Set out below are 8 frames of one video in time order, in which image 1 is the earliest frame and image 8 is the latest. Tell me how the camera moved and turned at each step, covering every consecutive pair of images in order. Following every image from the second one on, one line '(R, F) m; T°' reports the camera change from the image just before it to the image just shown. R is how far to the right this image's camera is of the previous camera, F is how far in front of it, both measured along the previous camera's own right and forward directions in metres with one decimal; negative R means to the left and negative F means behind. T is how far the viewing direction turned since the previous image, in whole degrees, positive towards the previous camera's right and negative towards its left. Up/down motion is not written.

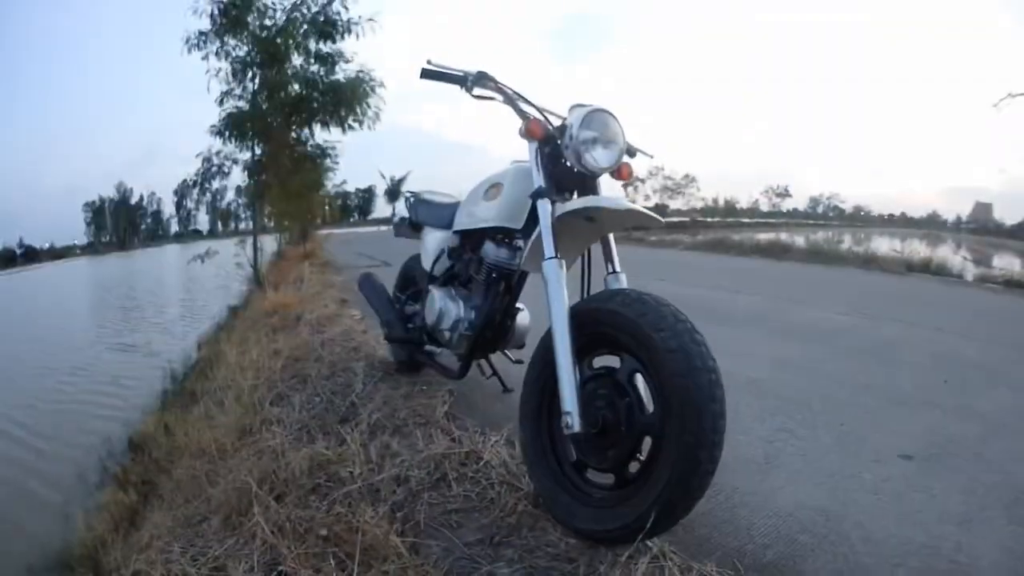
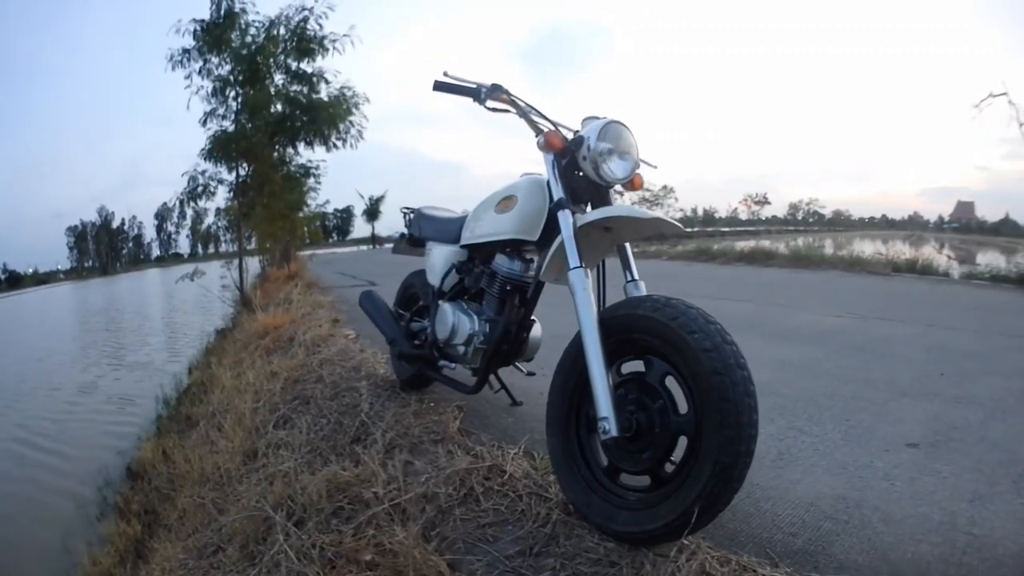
(-0.3, -0.1) m; +5°
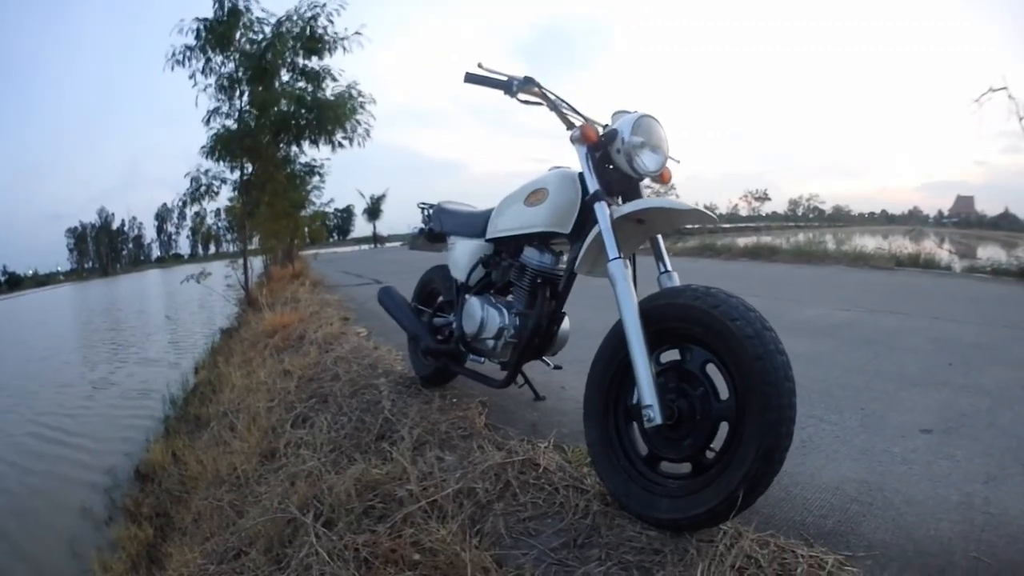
(-0.3, -0.1) m; +4°
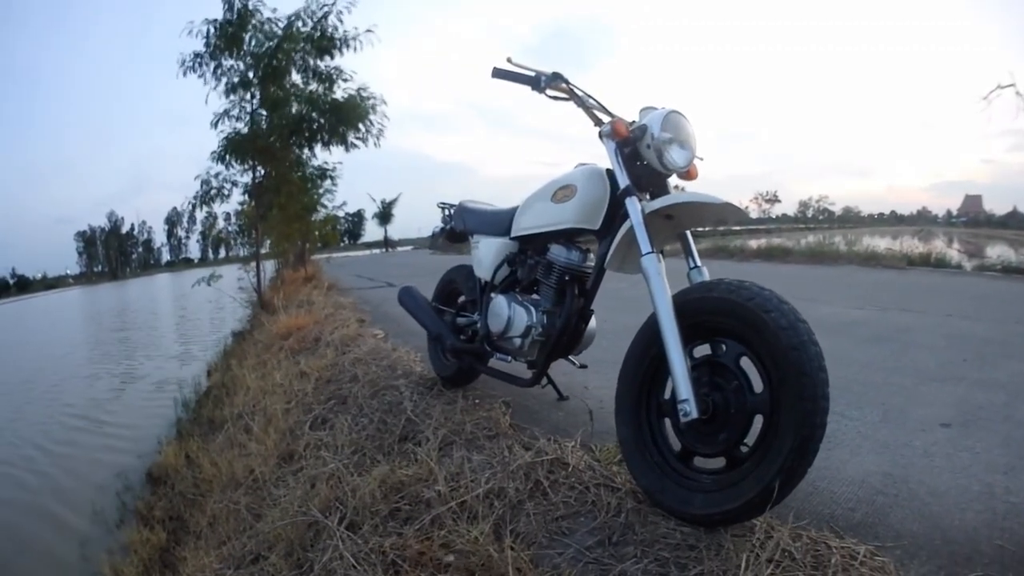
(-0.2, 0.0) m; +2°
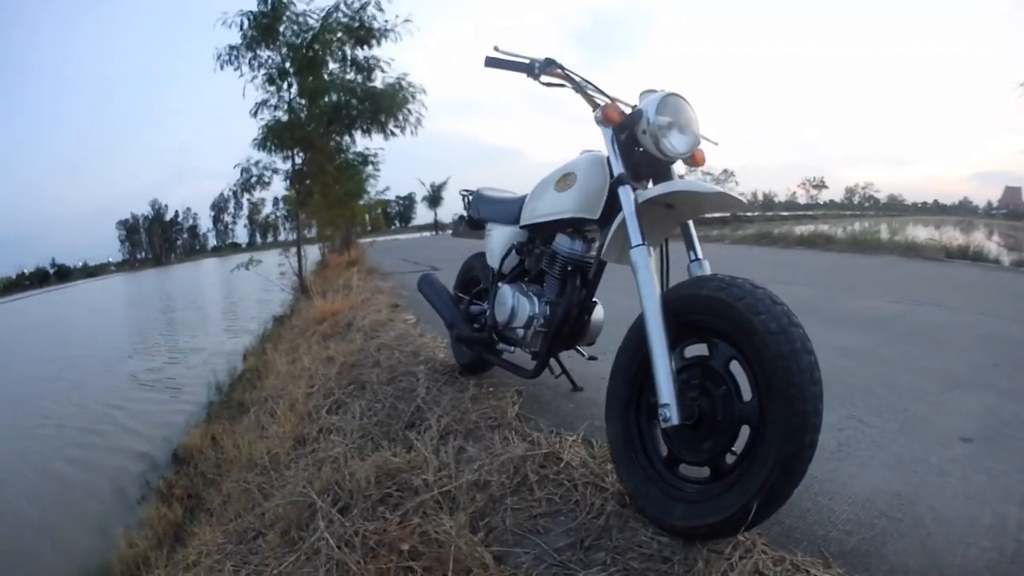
(+0.5, +0.1) m; -9°
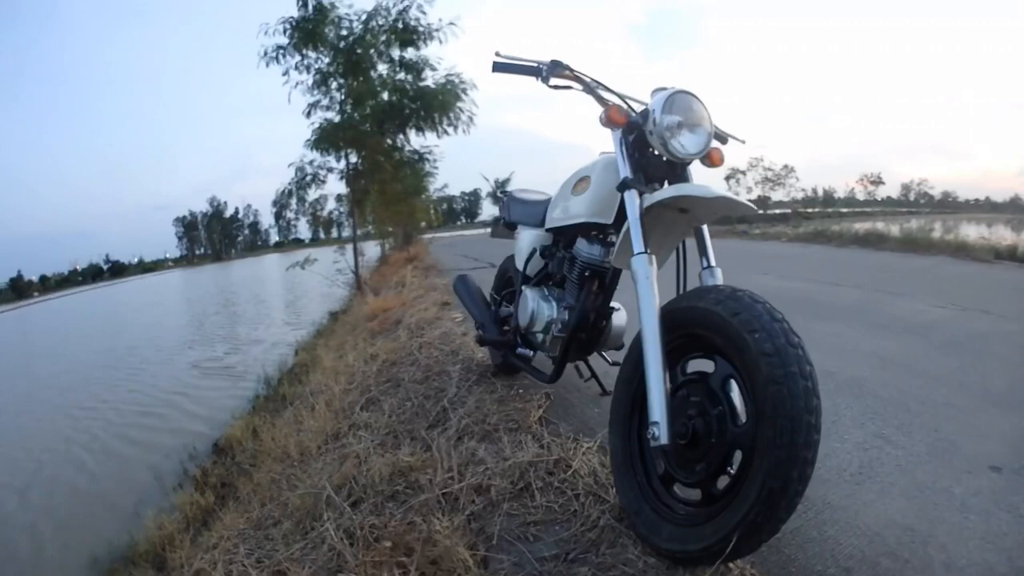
(+0.5, +0.1) m; -9°
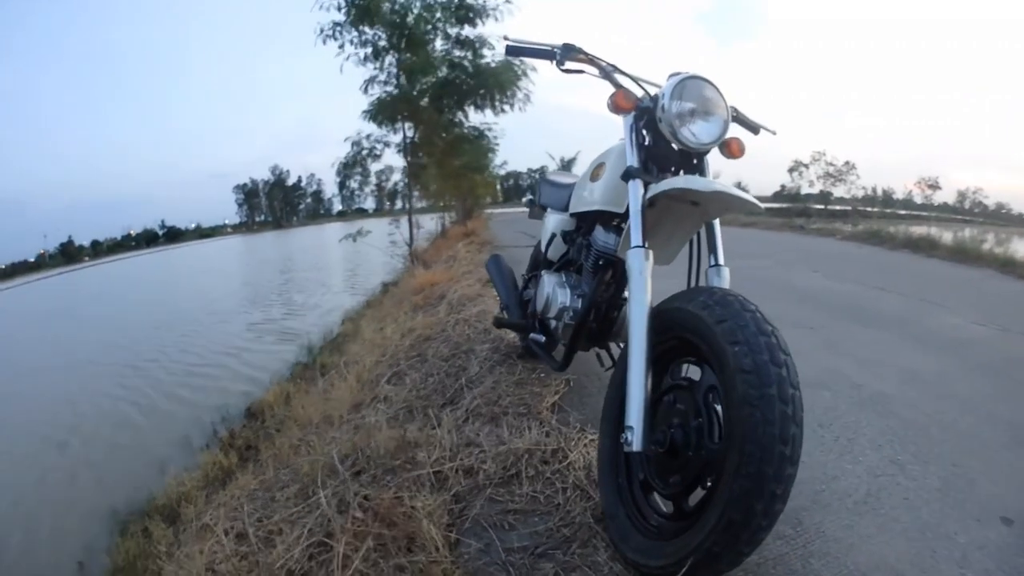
(+0.5, +0.1) m; -9°
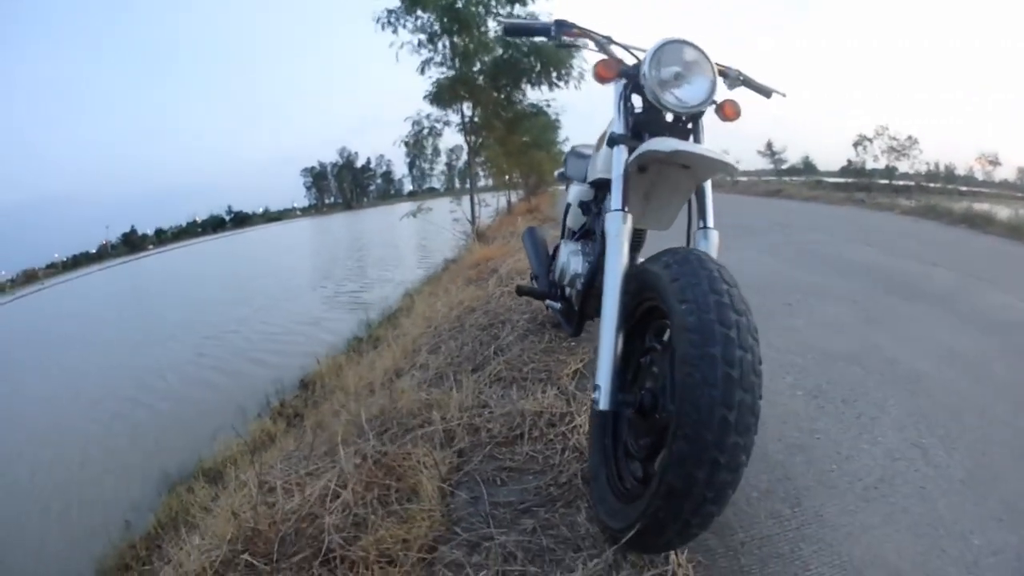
(+0.4, 0.0) m; -9°
